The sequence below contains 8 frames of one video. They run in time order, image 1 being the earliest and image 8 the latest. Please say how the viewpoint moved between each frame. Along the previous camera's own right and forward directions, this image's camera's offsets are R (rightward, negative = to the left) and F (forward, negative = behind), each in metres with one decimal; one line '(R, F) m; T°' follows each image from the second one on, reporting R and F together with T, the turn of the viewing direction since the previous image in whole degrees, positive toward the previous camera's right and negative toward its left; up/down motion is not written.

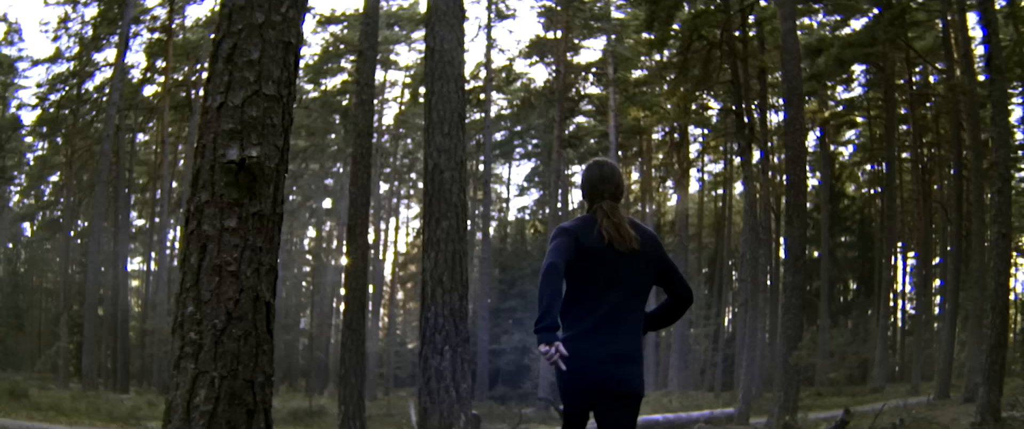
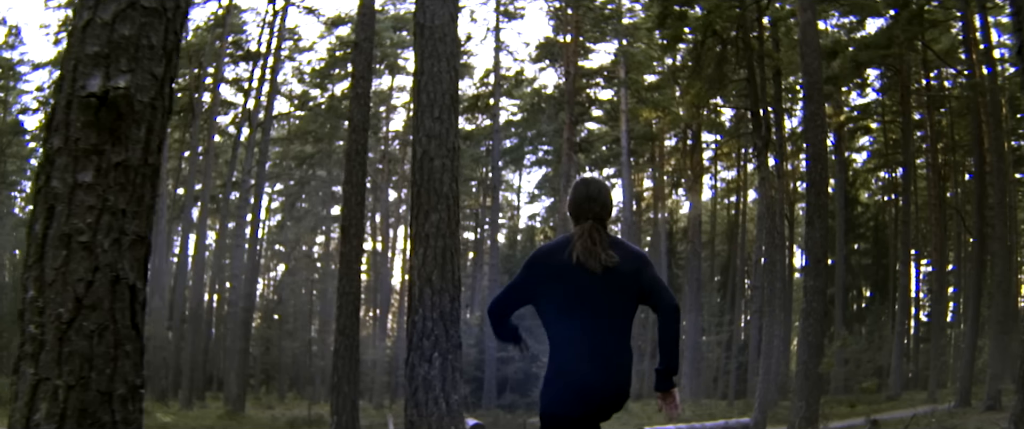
(+0.1, +0.7) m; -1°
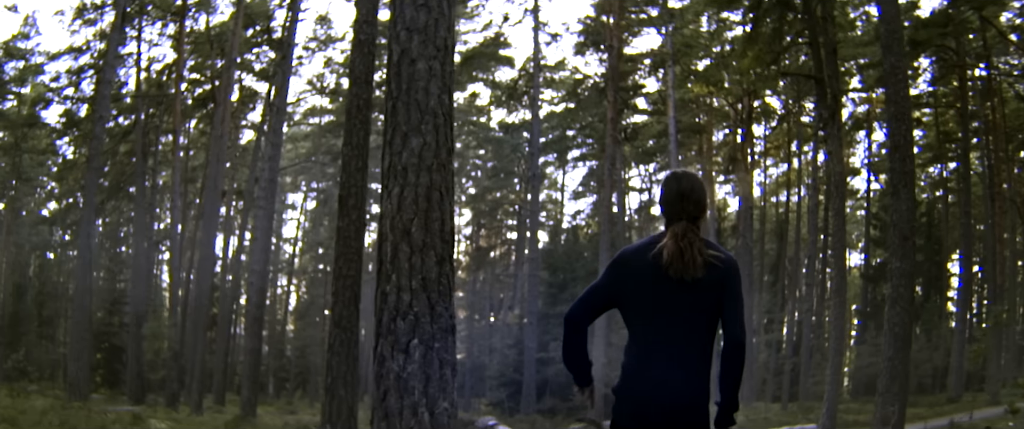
(+0.1, +1.8) m; -2°
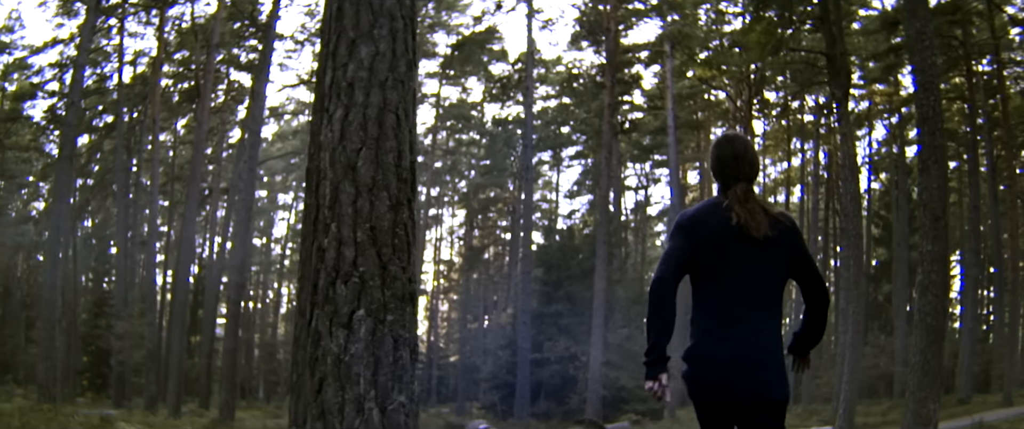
(0.0, +1.0) m; 0°
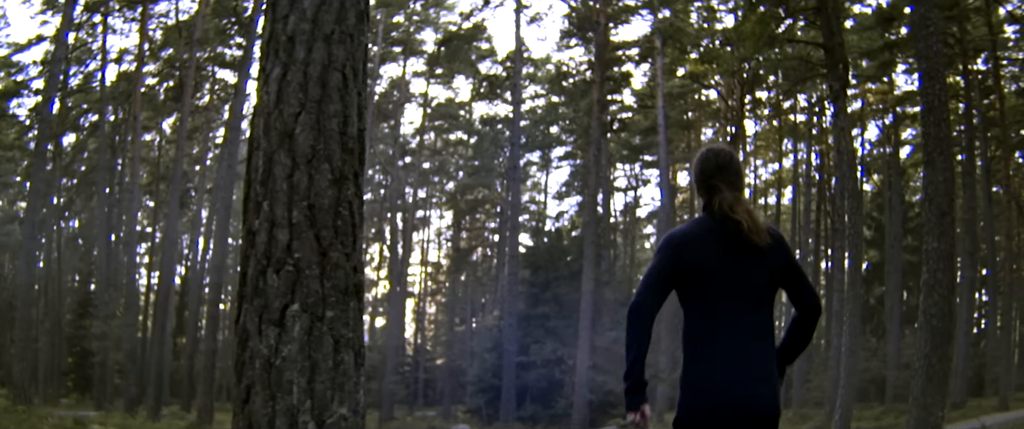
(+0.1, +0.4) m; +1°
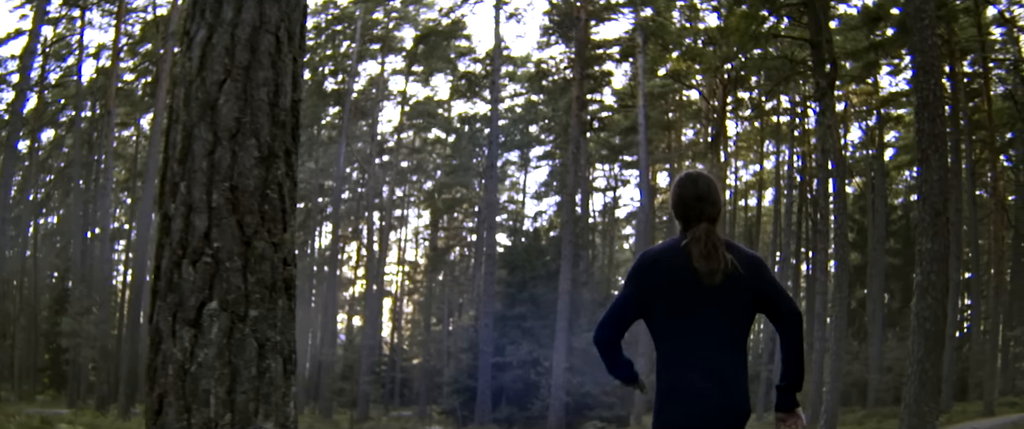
(0.0, +0.3) m; +1°
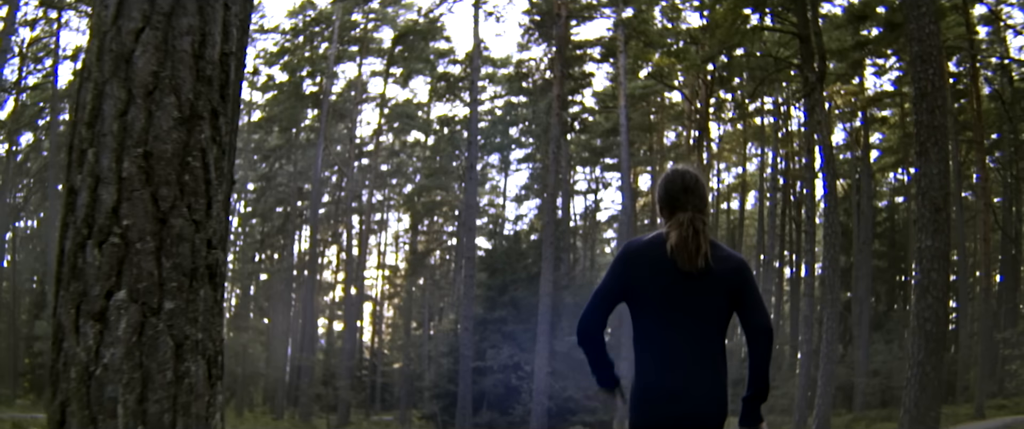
(0.0, +0.4) m; +1°
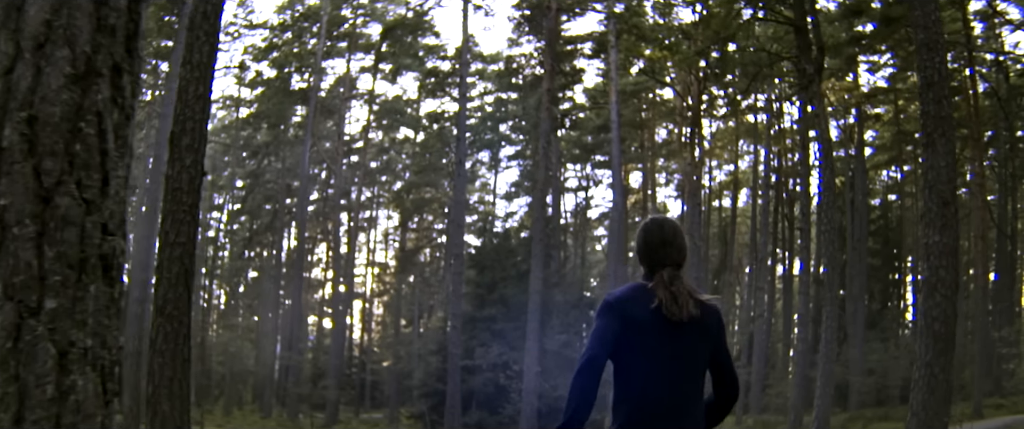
(0.0, +0.3) m; +1°
